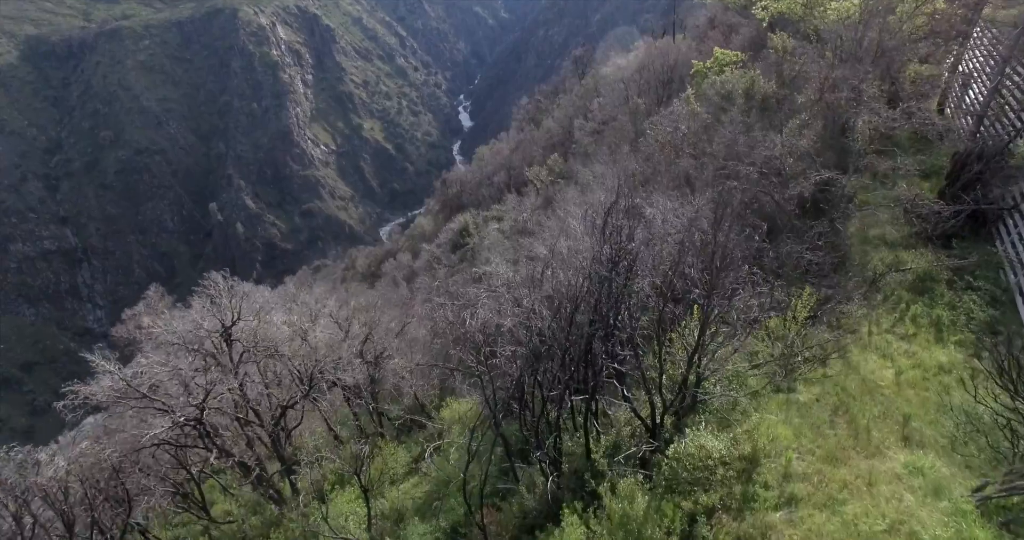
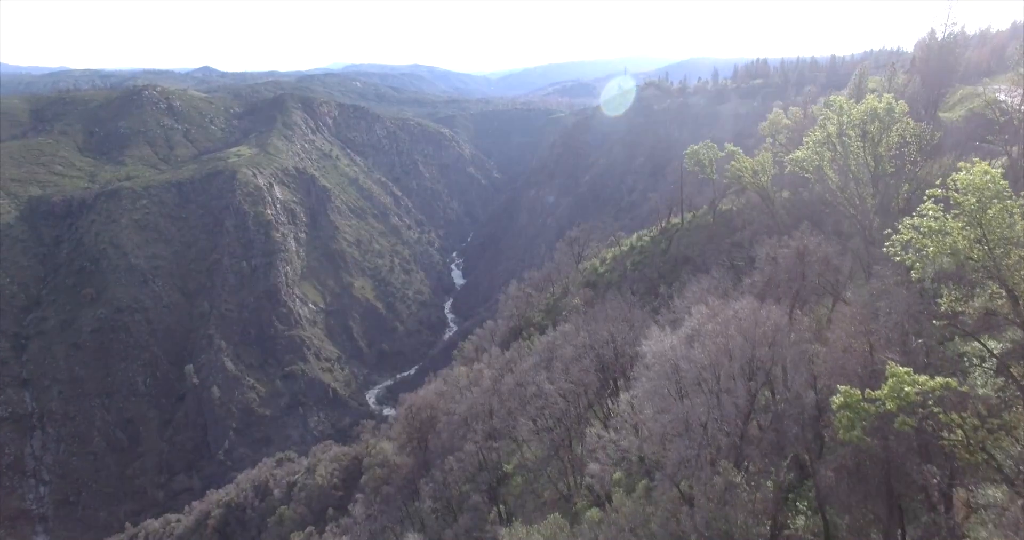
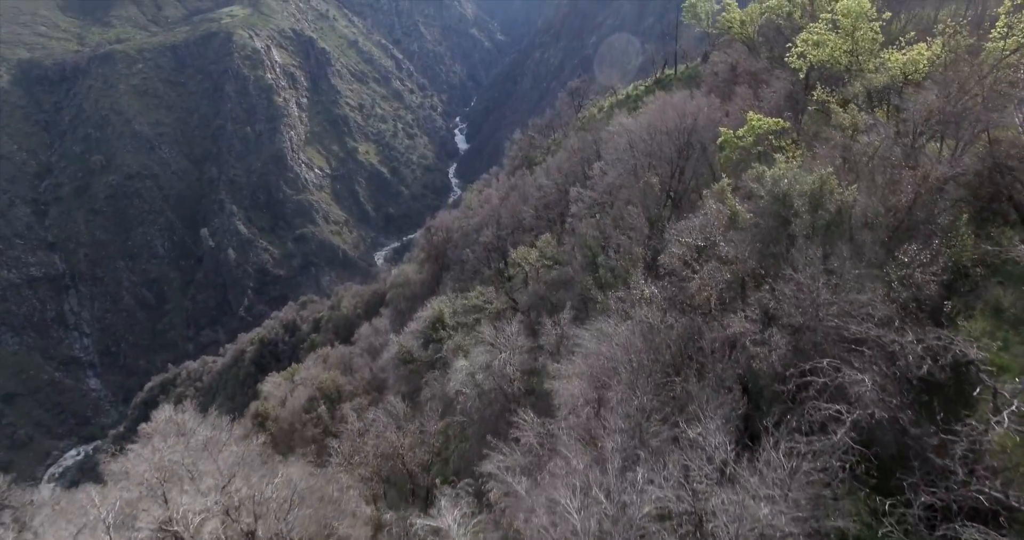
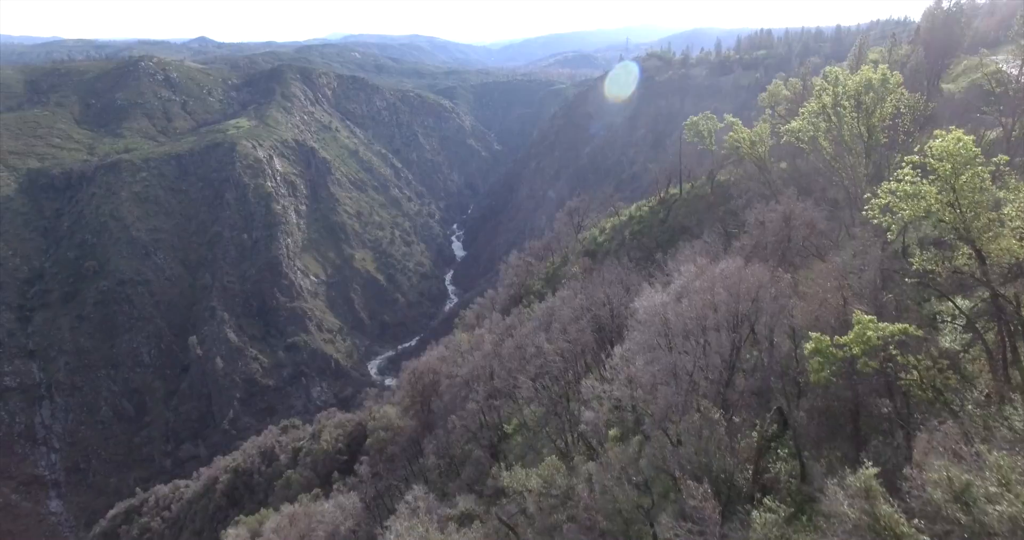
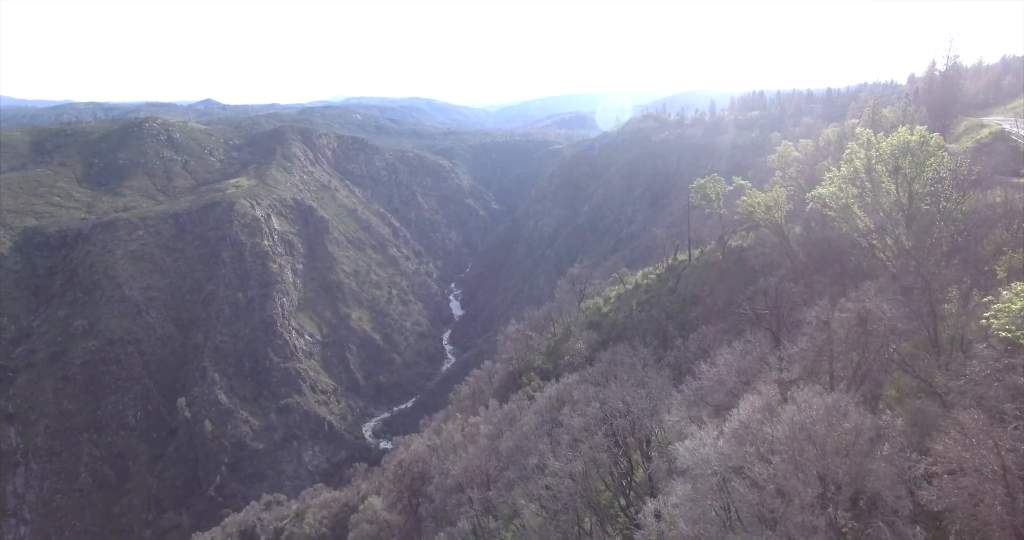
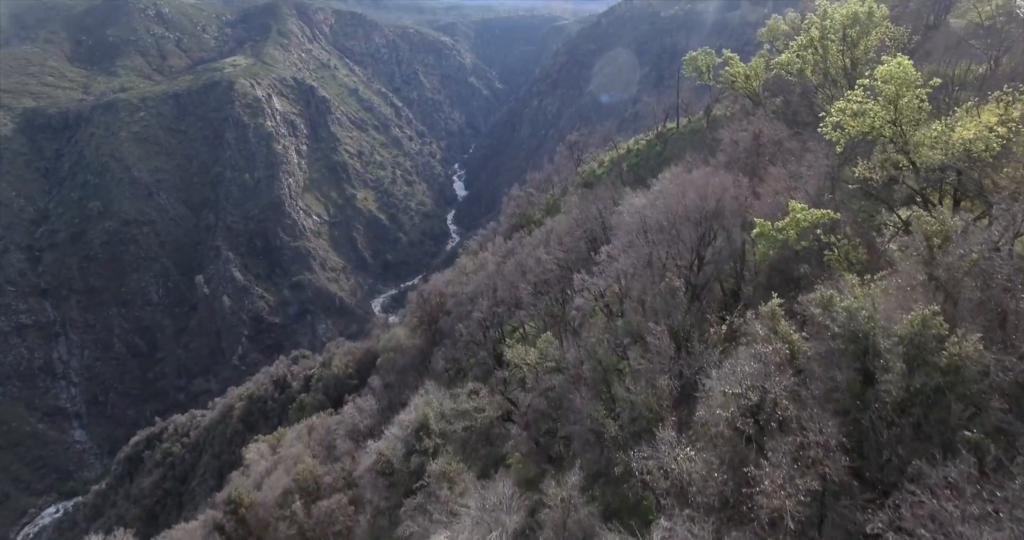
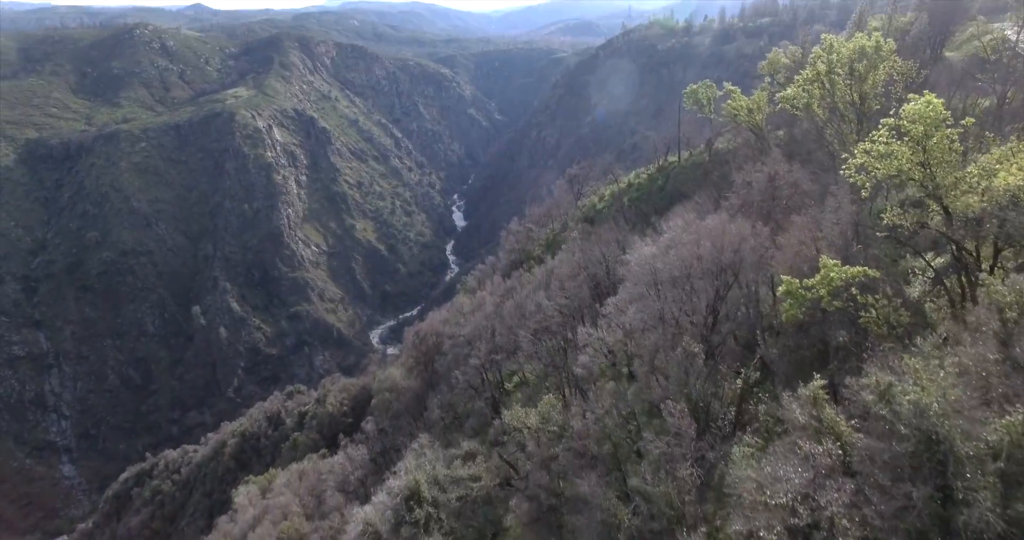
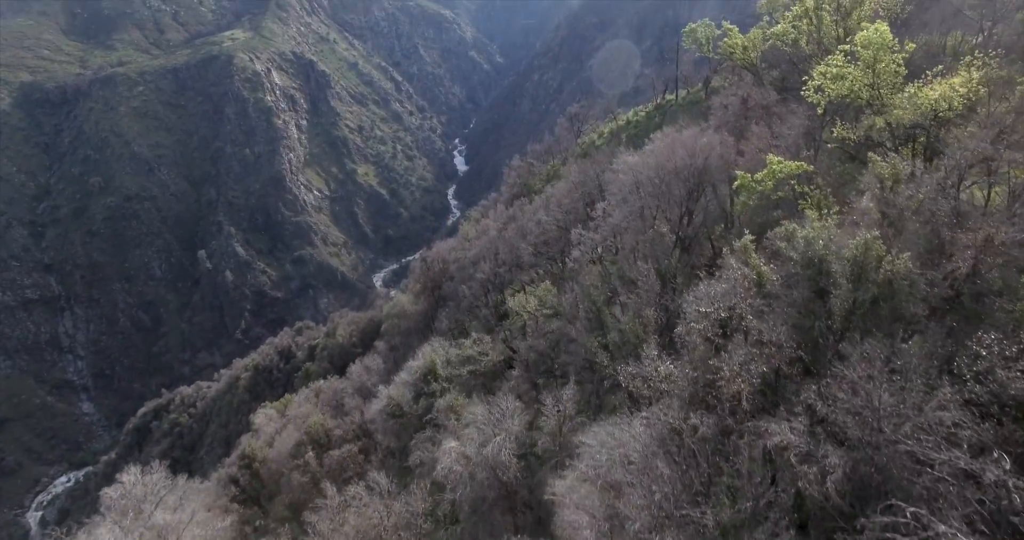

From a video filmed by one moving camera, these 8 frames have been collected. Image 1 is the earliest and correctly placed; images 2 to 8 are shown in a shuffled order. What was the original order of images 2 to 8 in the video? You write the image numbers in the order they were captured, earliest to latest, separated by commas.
3, 8, 6, 7, 4, 2, 5
